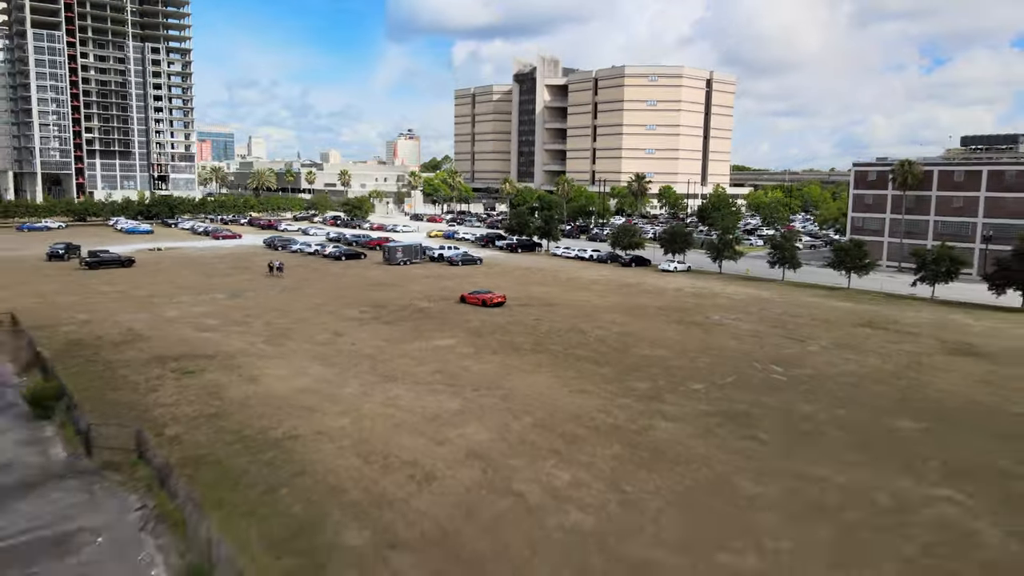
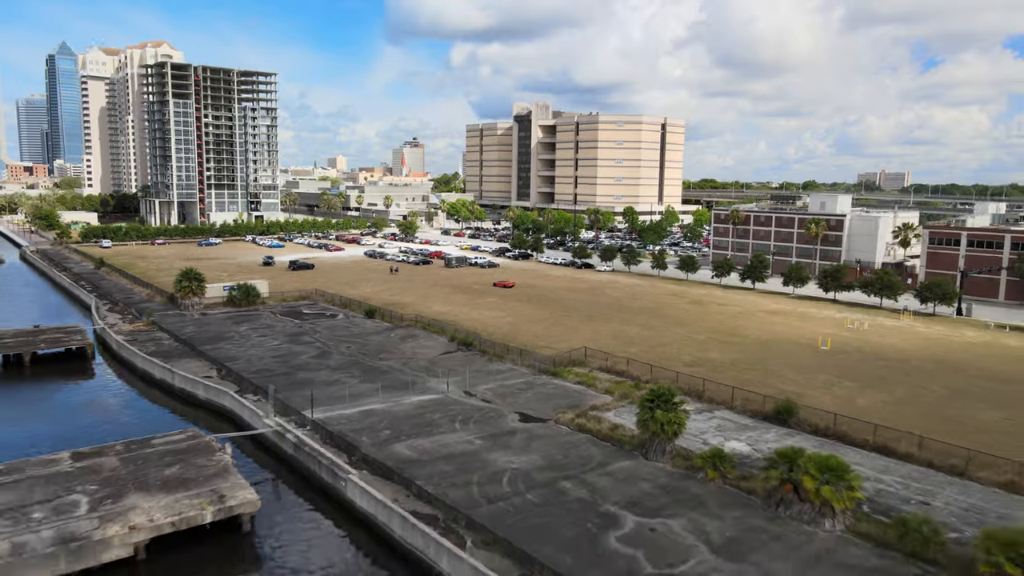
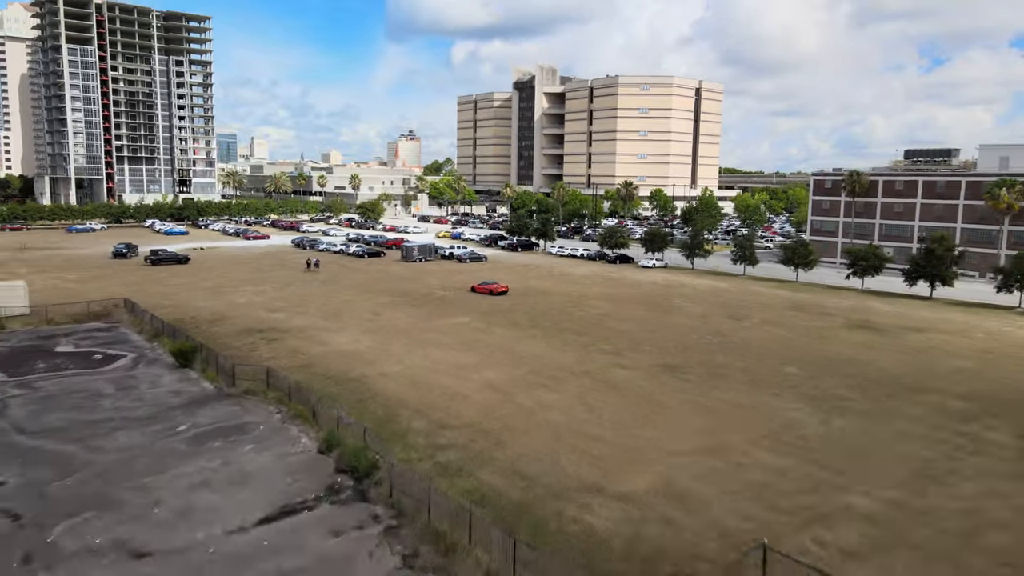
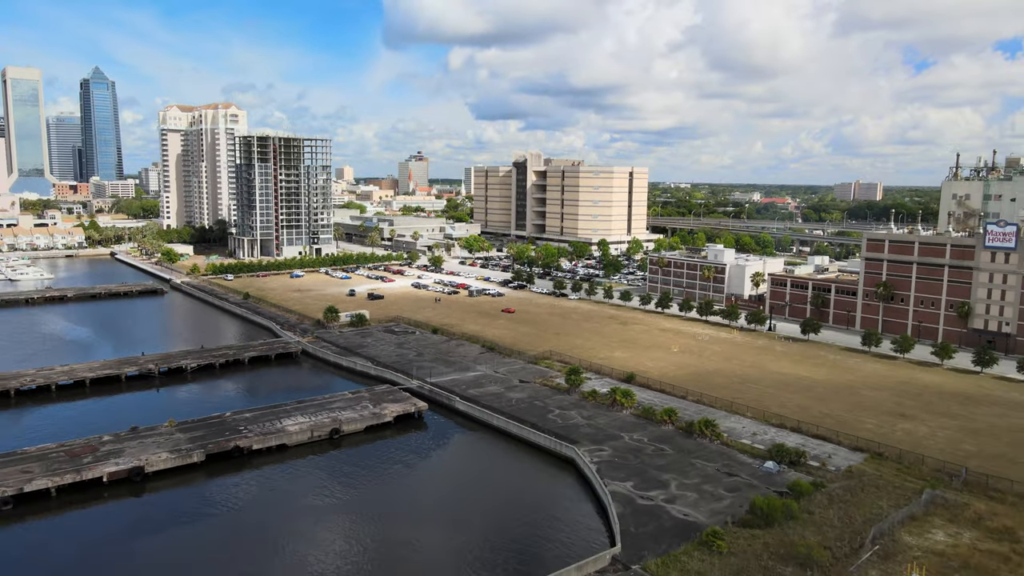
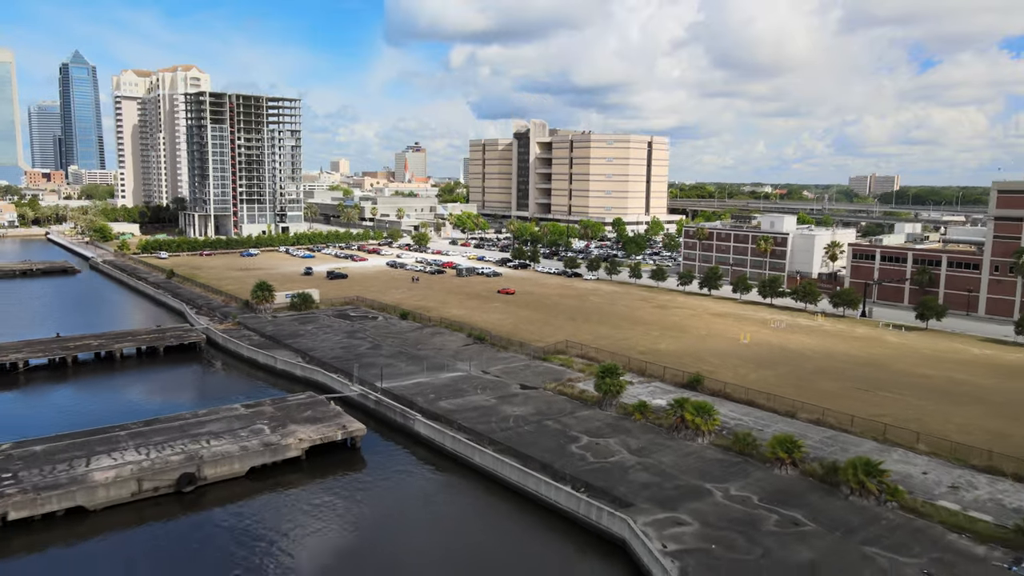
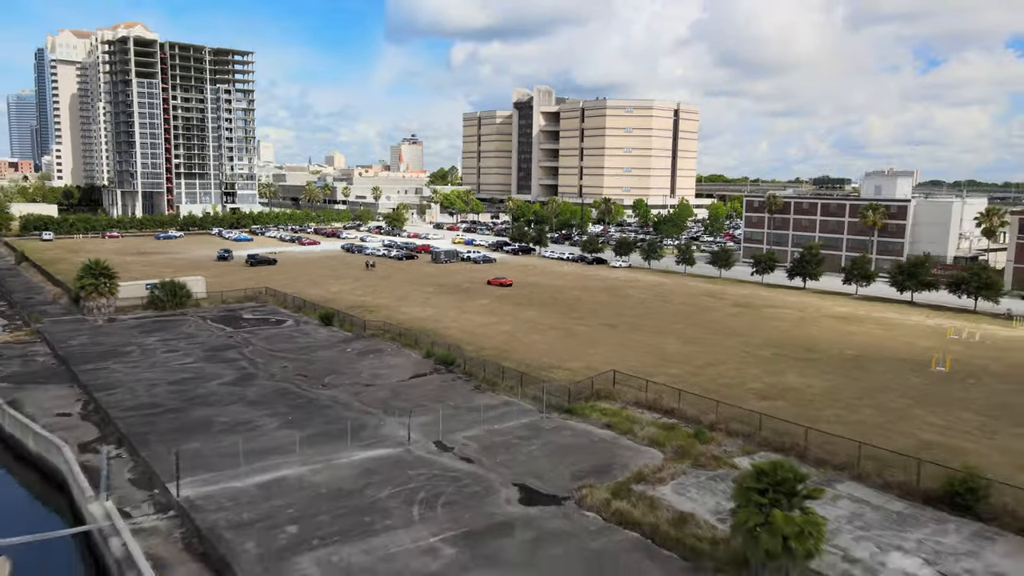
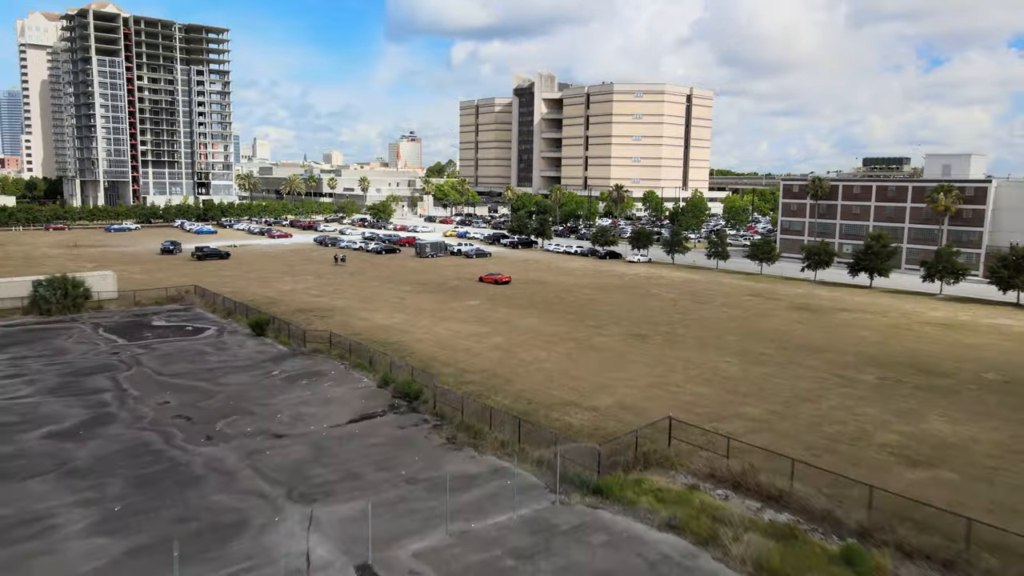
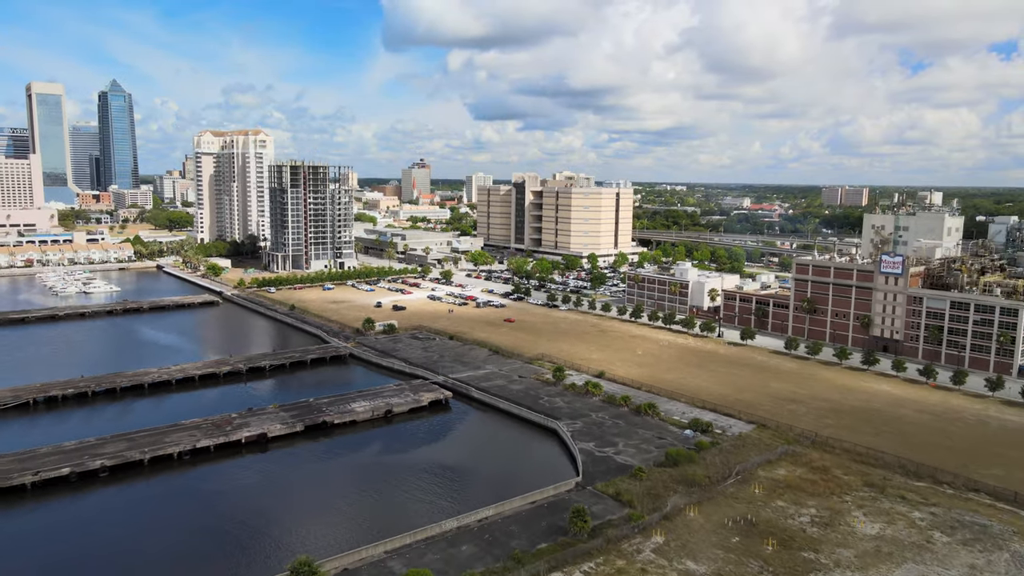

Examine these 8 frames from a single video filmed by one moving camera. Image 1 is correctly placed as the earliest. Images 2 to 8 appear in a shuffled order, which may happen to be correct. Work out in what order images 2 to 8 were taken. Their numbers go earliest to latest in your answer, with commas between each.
3, 7, 6, 2, 5, 4, 8
